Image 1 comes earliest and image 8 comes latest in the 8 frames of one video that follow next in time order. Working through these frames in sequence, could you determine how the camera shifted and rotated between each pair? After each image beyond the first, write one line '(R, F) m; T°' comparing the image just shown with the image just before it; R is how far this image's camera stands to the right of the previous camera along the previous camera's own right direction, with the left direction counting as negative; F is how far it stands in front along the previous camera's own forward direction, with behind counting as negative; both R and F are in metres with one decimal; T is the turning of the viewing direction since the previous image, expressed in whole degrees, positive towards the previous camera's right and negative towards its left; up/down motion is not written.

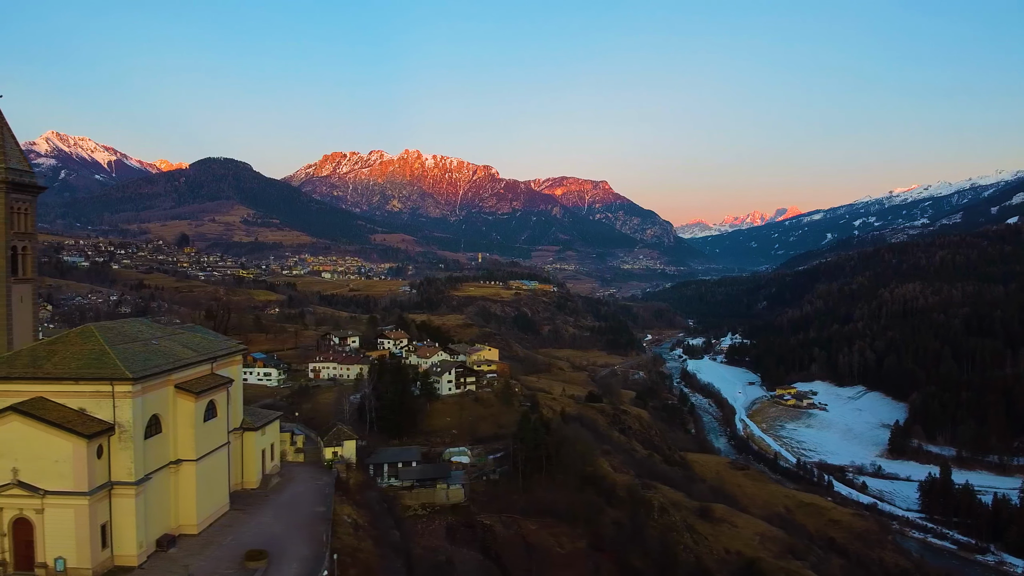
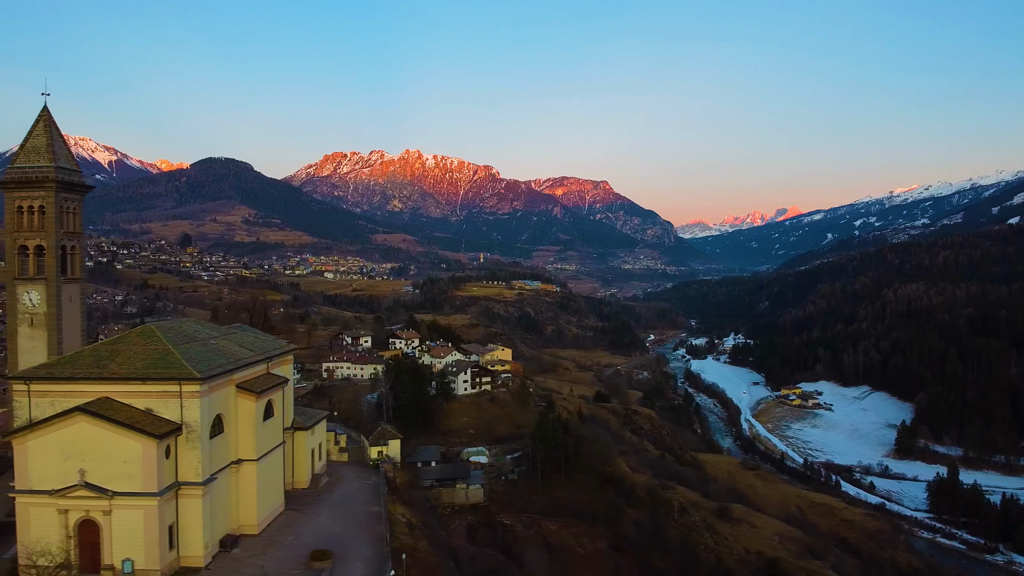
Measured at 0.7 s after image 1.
(-1.0, +0.1) m; 0°
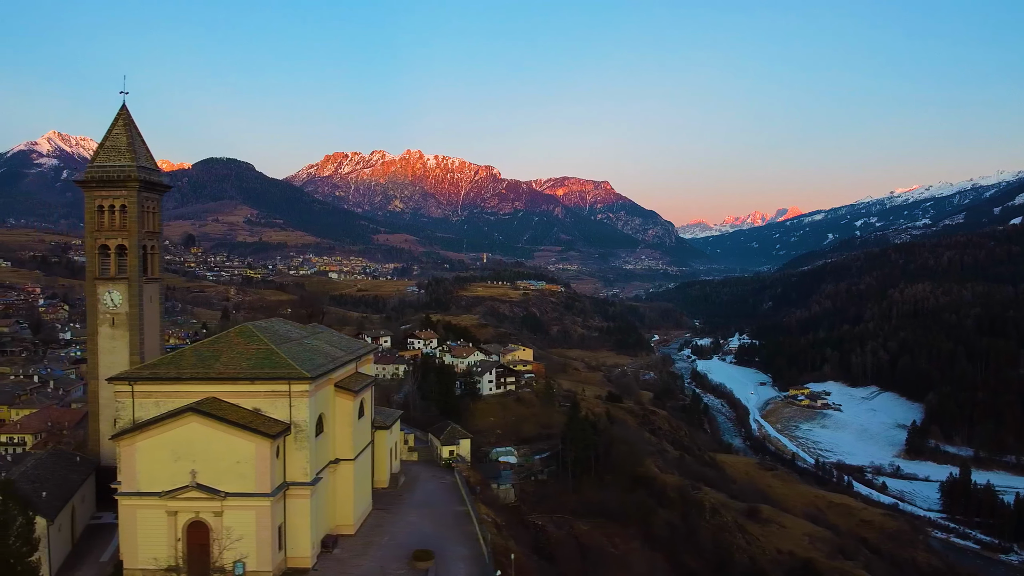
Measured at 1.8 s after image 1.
(-1.5, 0.0) m; 0°
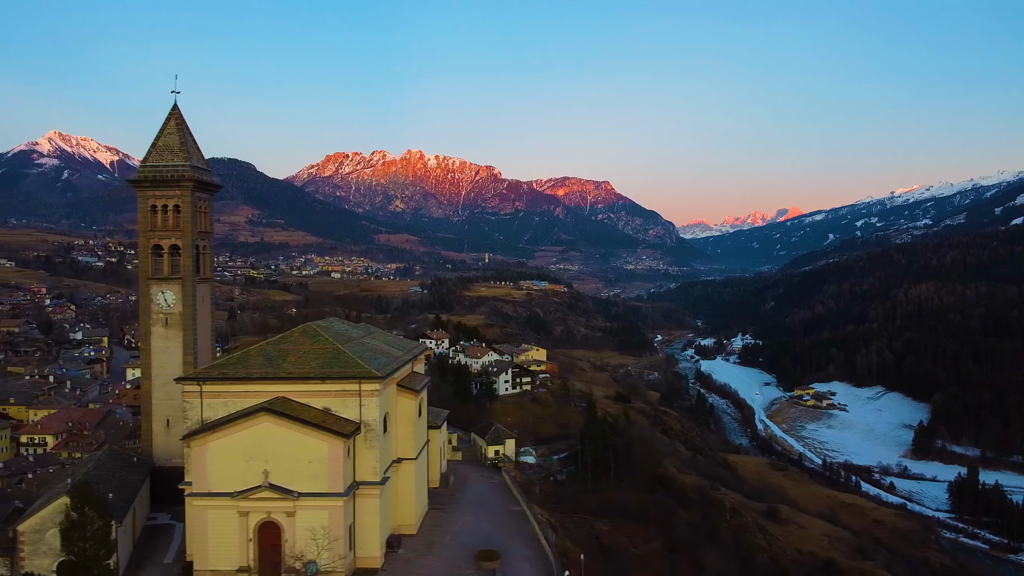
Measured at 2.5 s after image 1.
(-1.0, 0.0) m; 0°
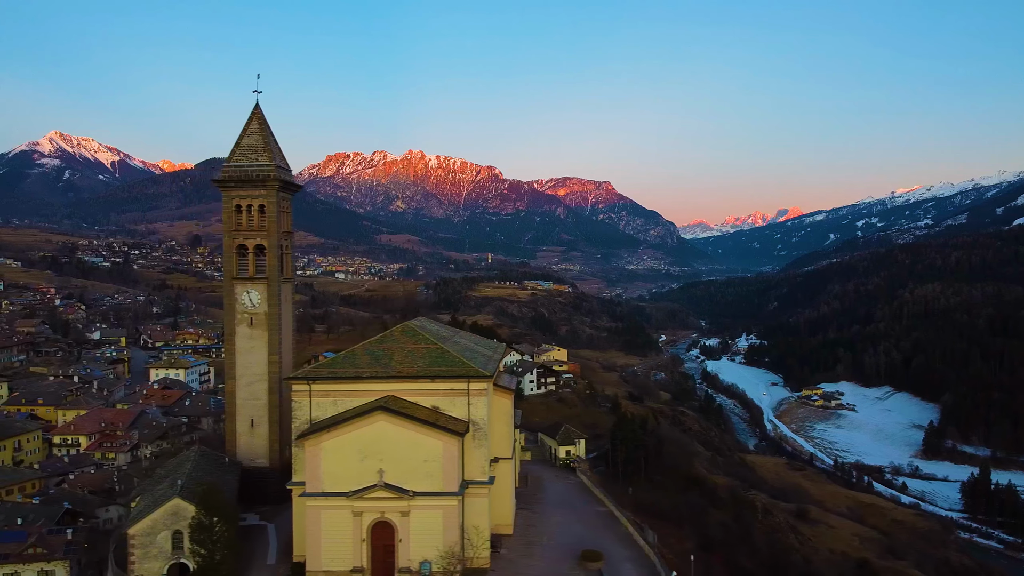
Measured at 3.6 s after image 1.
(-1.5, 0.0) m; 0°
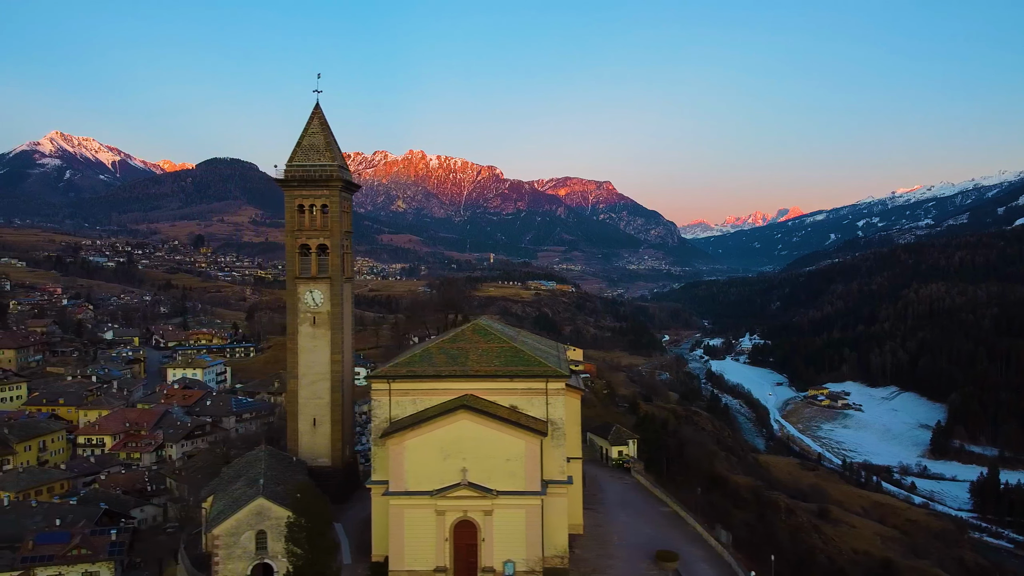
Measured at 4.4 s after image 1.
(-1.1, 0.0) m; 0°
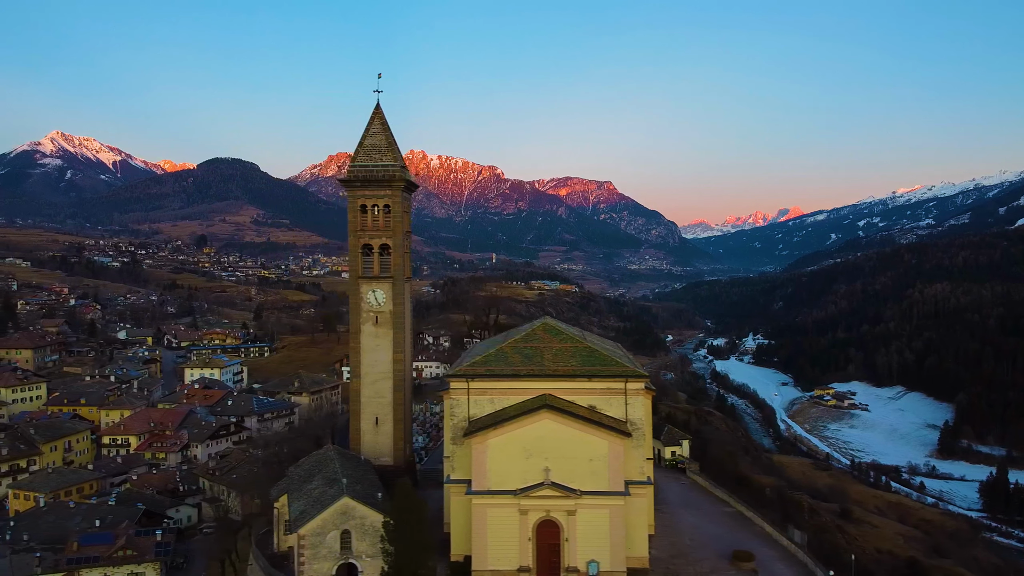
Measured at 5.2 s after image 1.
(-1.1, 0.0) m; 0°
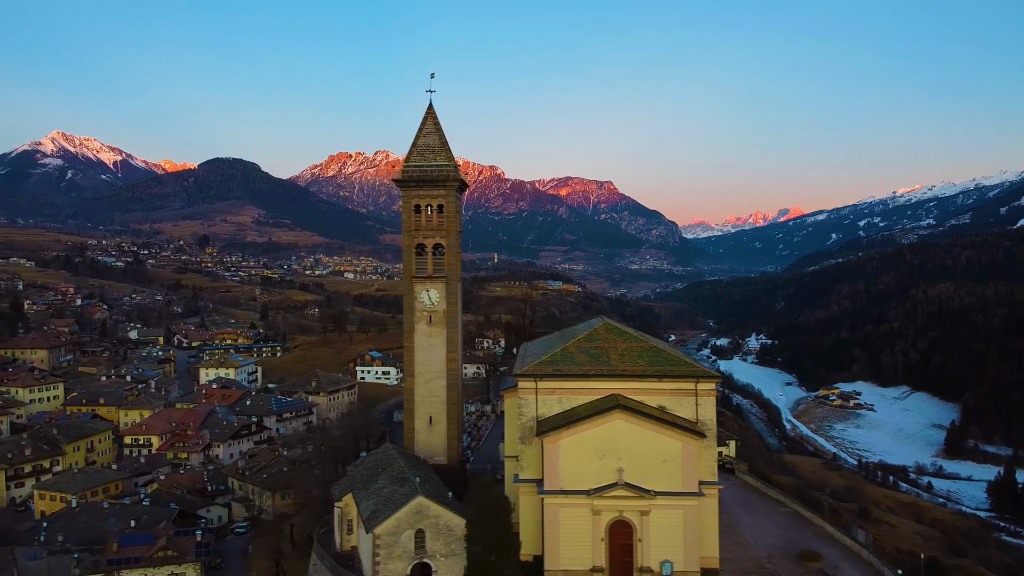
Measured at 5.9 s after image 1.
(-1.0, 0.0) m; 0°
